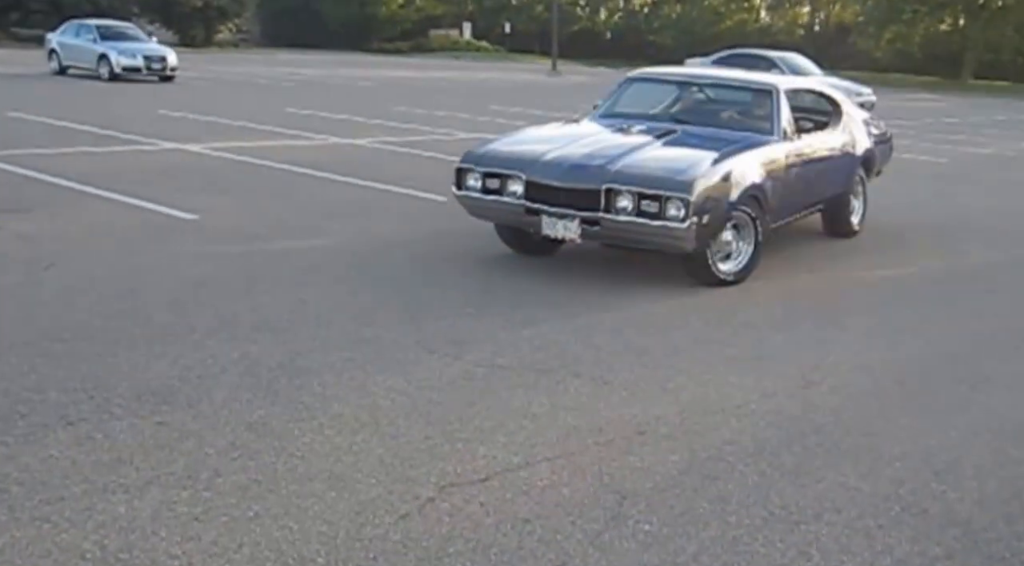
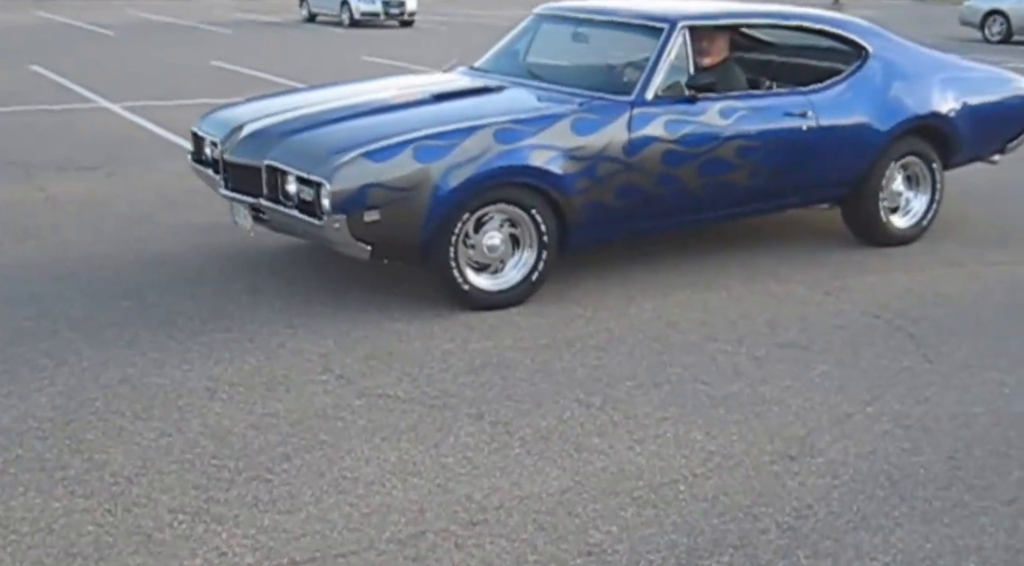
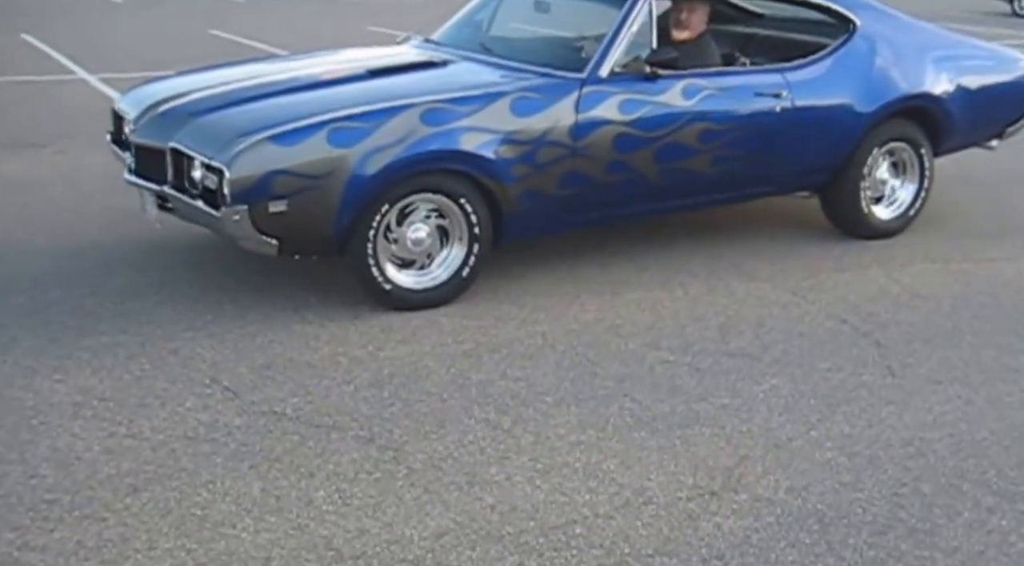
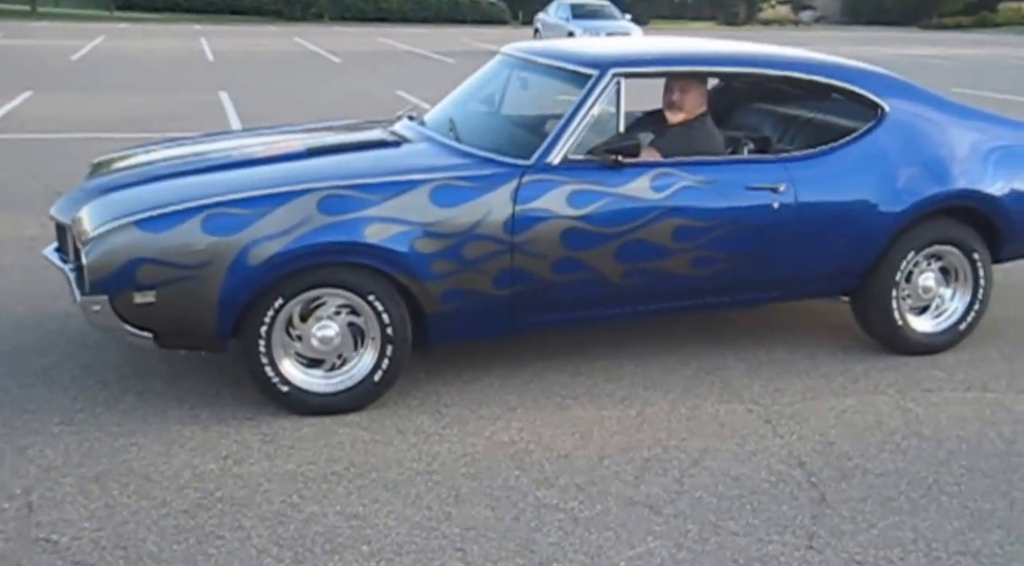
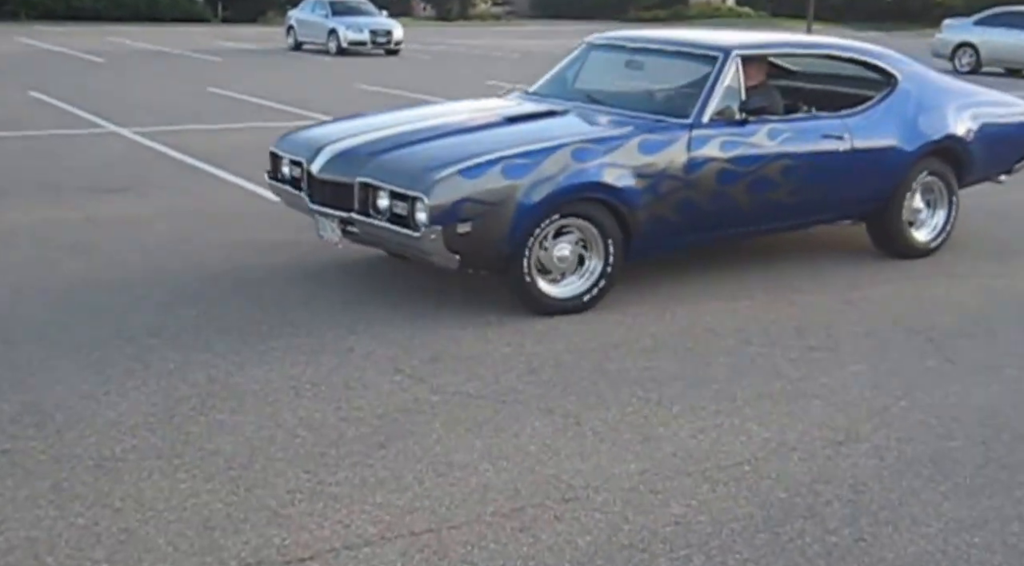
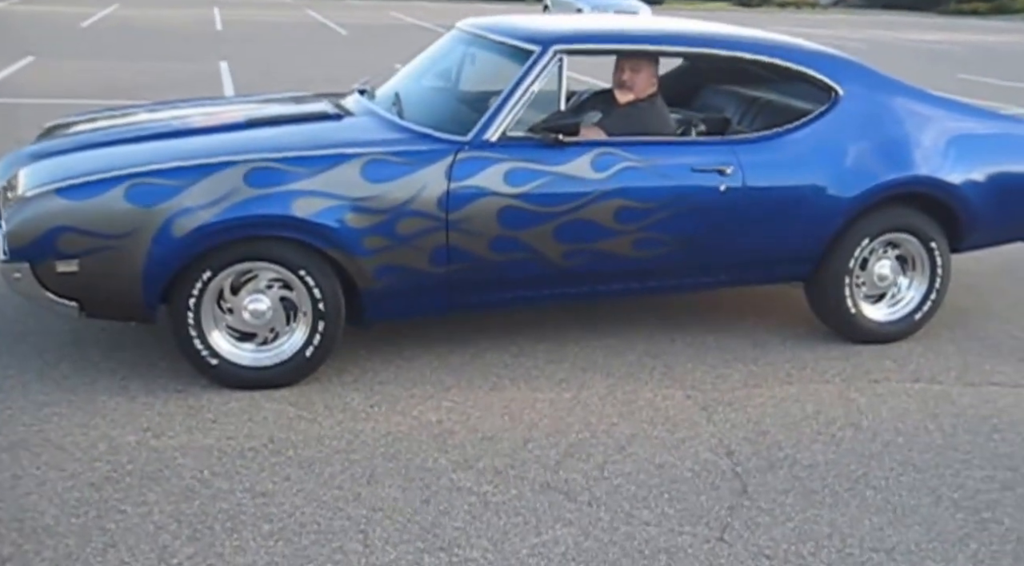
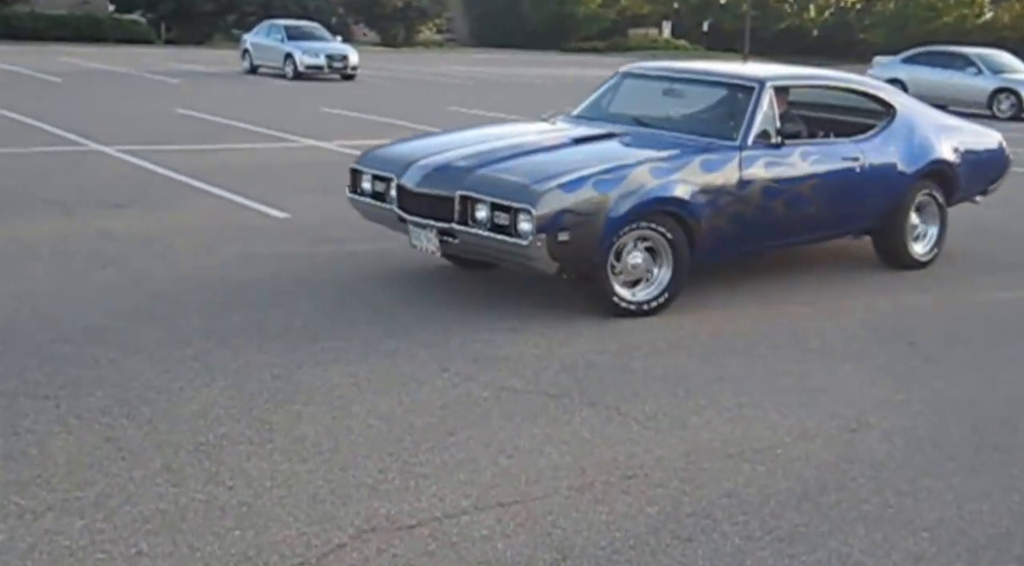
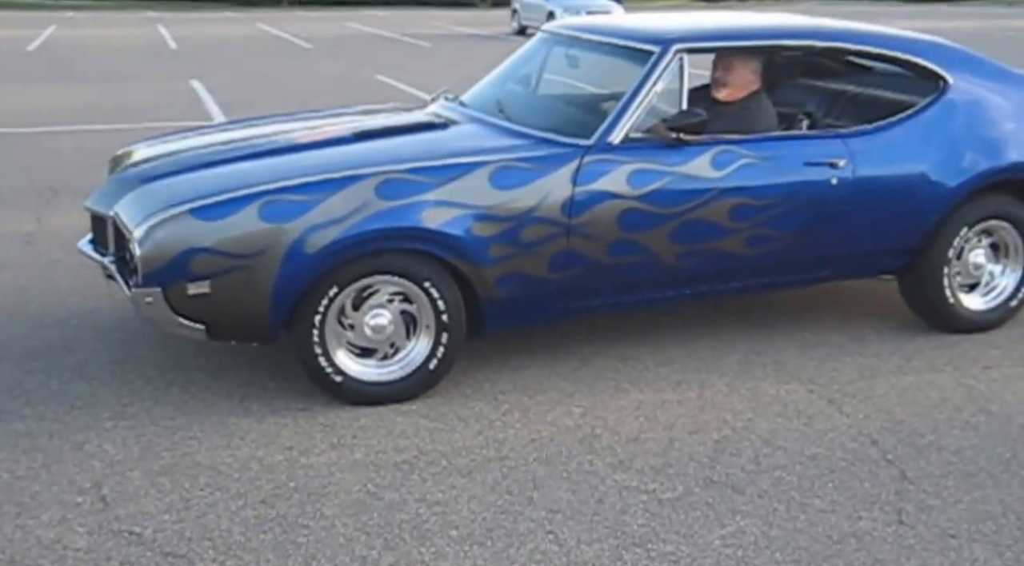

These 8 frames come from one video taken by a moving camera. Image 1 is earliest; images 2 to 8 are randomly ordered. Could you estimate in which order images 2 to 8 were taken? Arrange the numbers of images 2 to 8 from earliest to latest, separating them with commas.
7, 5, 2, 3, 8, 4, 6
